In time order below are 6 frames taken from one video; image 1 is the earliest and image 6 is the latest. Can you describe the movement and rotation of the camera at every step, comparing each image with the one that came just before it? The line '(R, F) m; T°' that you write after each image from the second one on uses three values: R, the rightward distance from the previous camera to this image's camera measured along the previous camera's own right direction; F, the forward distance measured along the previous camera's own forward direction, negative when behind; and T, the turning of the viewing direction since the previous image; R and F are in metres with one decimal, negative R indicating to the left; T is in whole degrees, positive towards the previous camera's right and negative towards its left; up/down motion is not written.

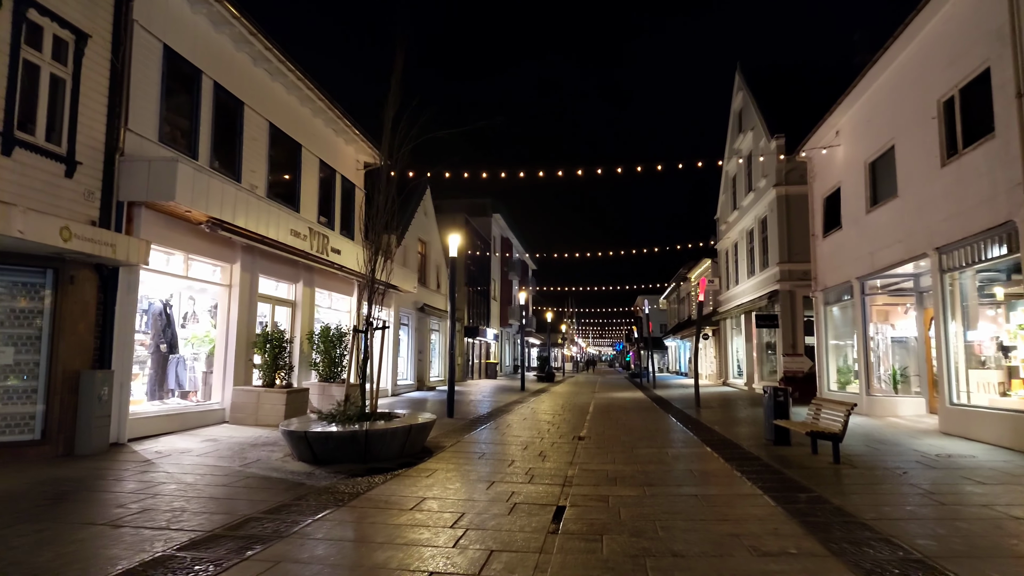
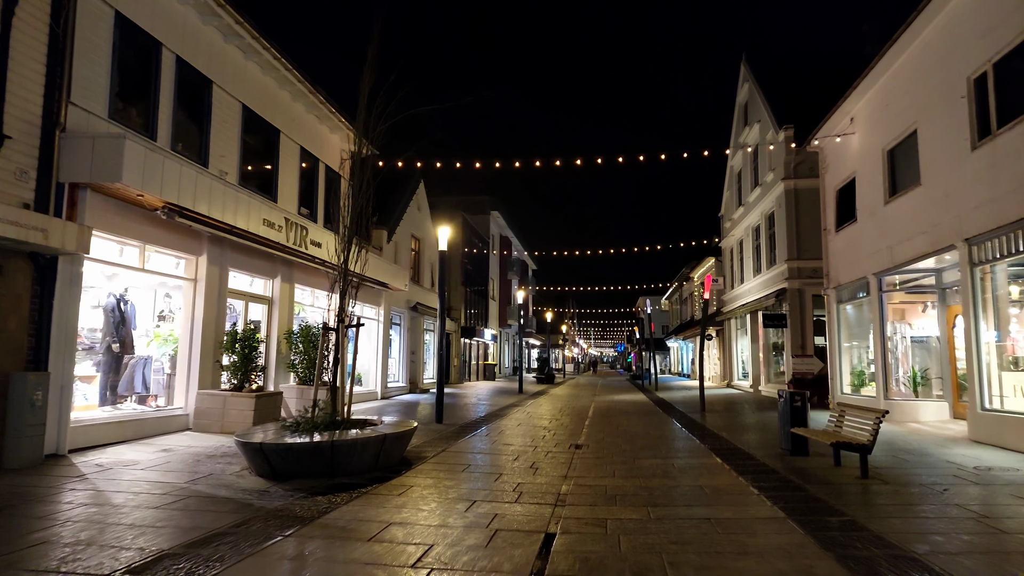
(+0.1, +0.9) m; 0°
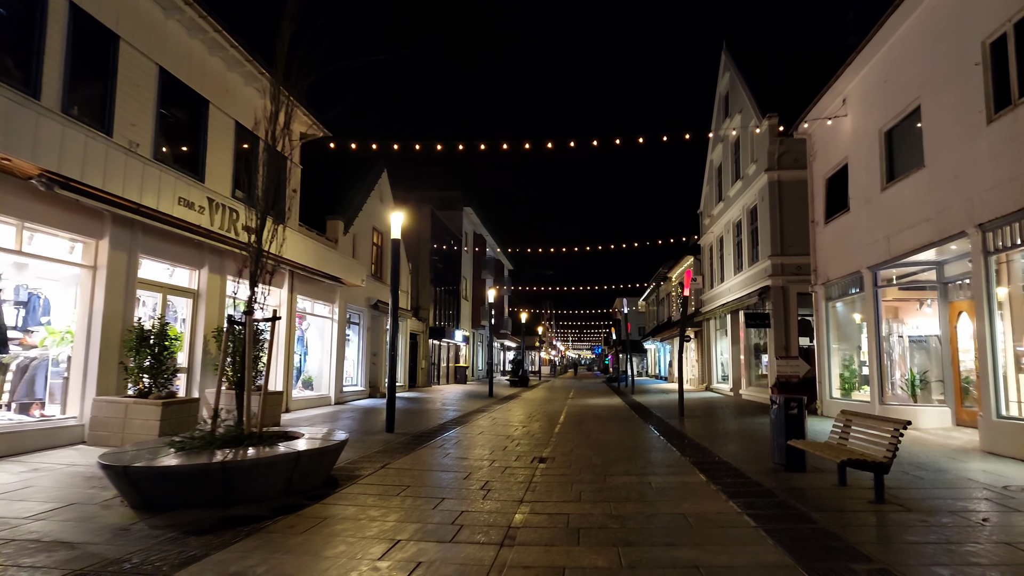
(+0.3, +1.4) m; +2°
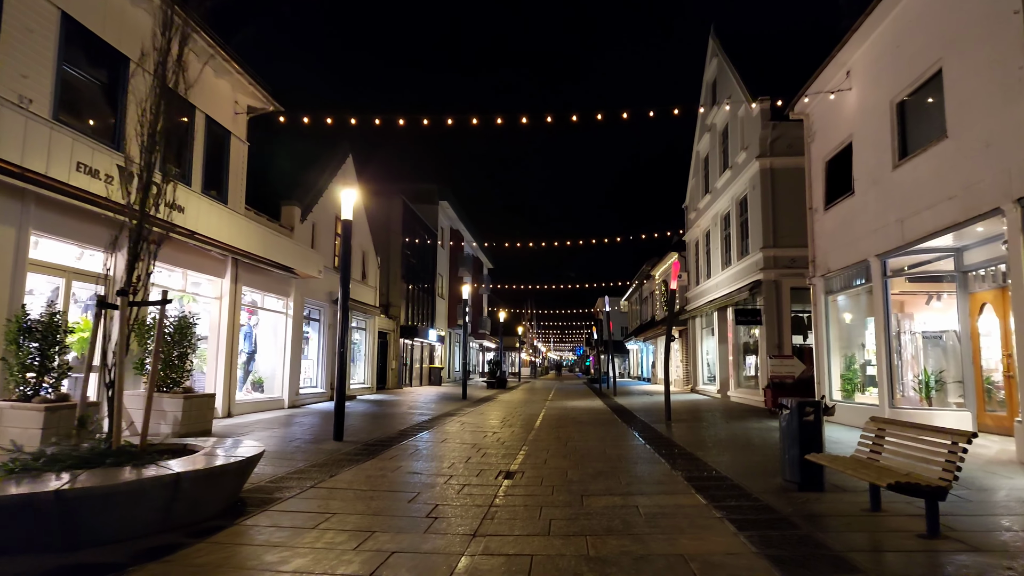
(+0.2, +1.4) m; +1°
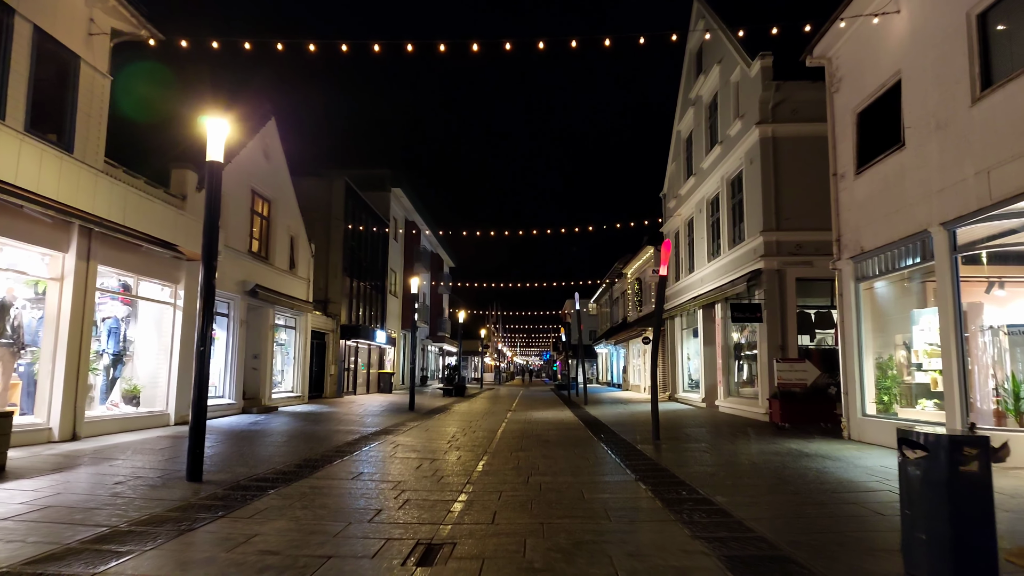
(+0.3, +3.1) m; +3°
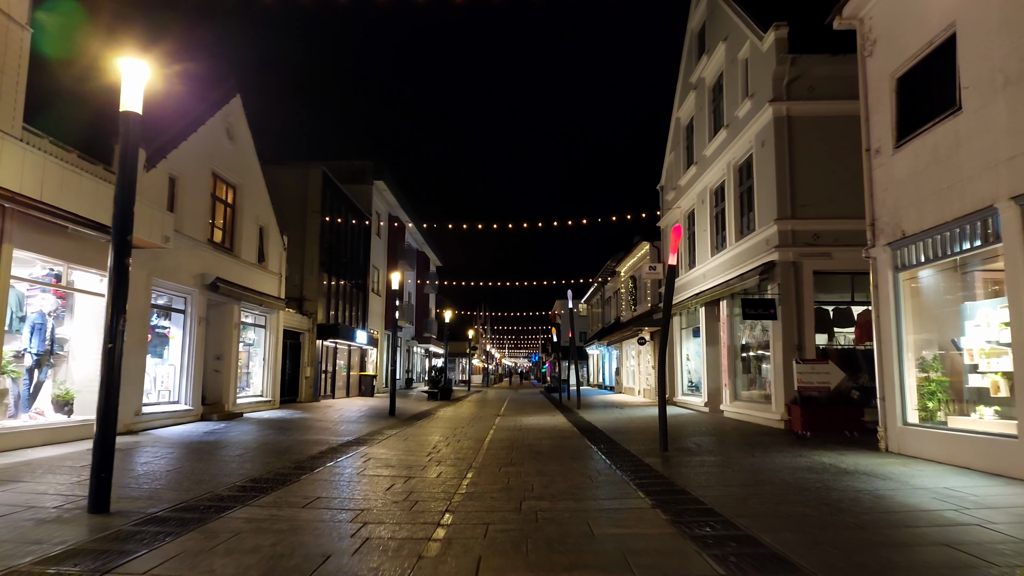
(0.0, +1.4) m; +1°
